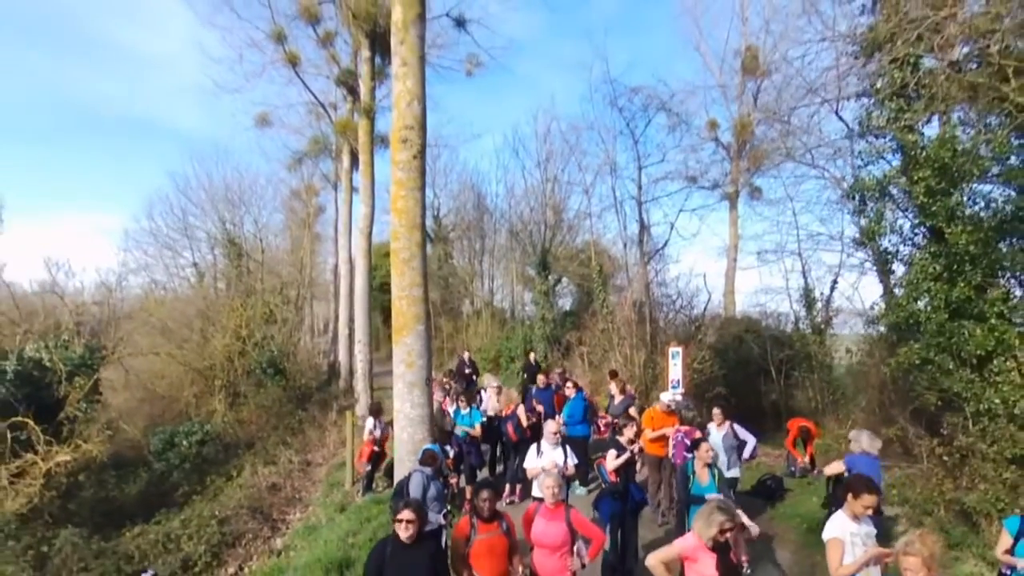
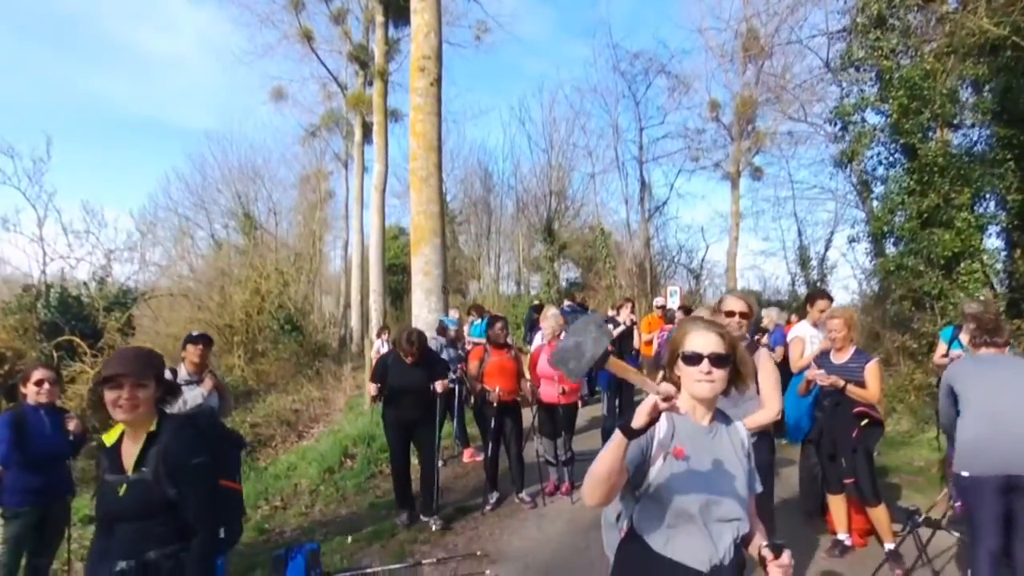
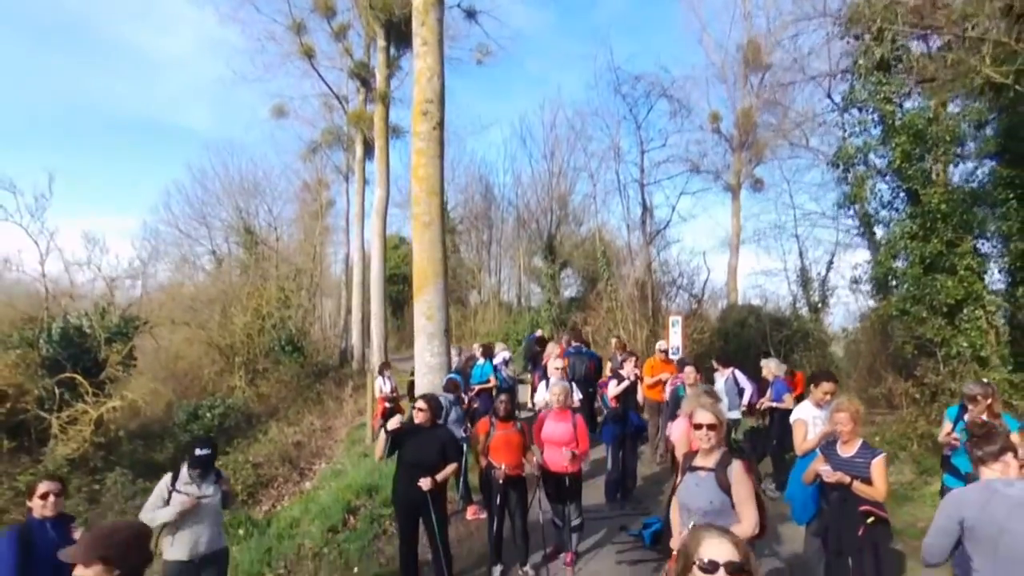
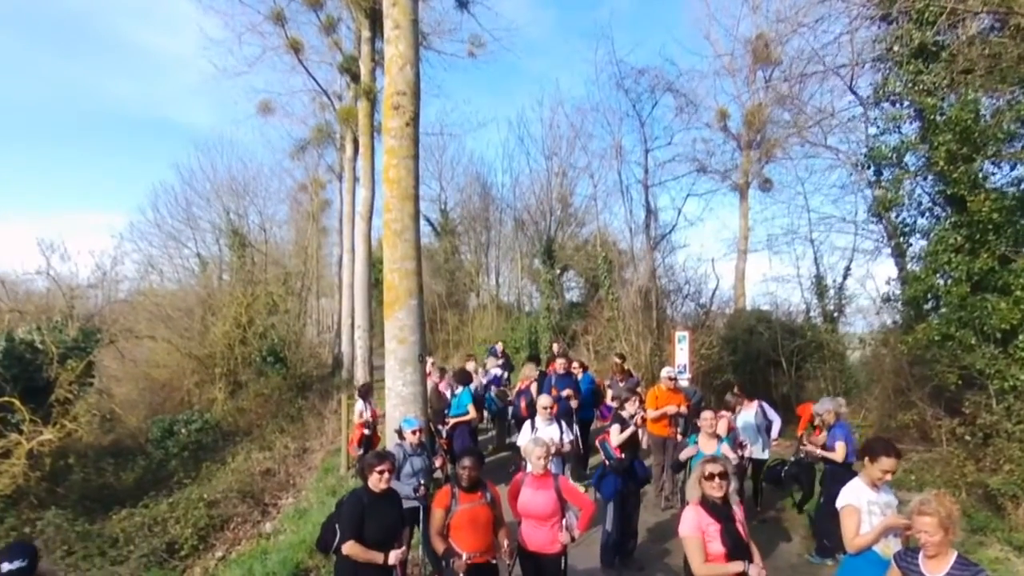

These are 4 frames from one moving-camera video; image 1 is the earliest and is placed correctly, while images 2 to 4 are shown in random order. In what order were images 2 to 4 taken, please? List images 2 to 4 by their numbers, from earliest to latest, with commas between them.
4, 3, 2
